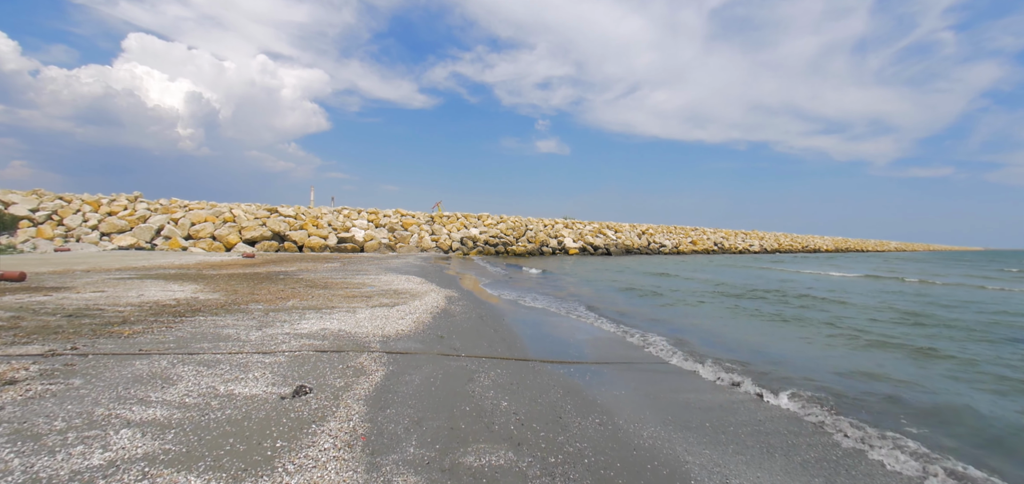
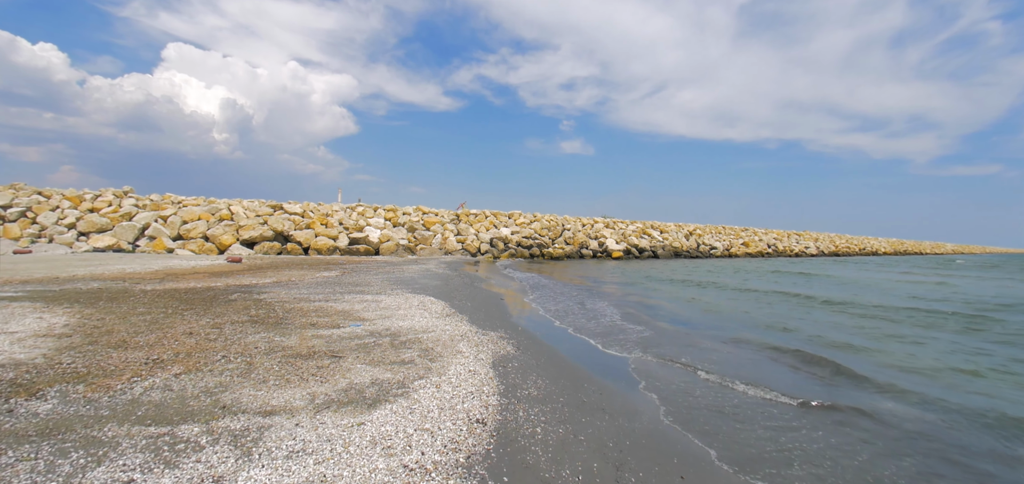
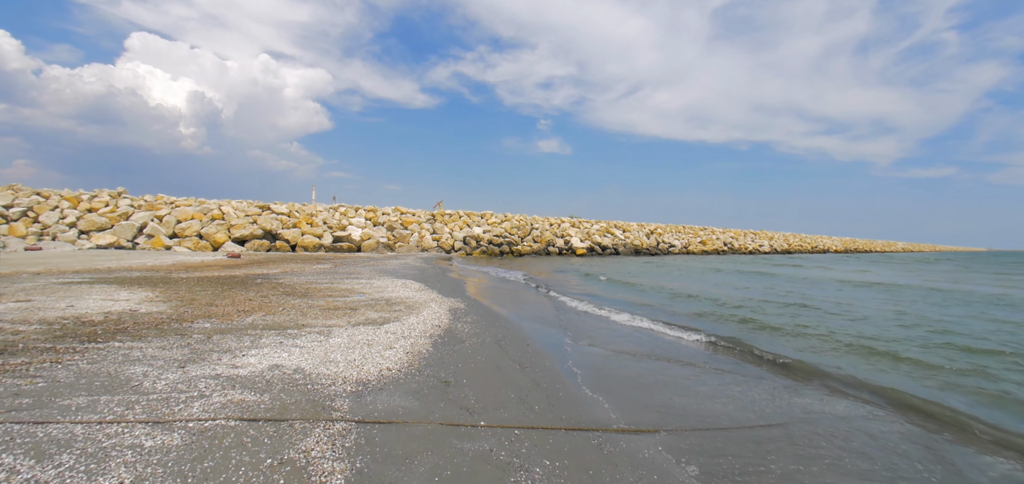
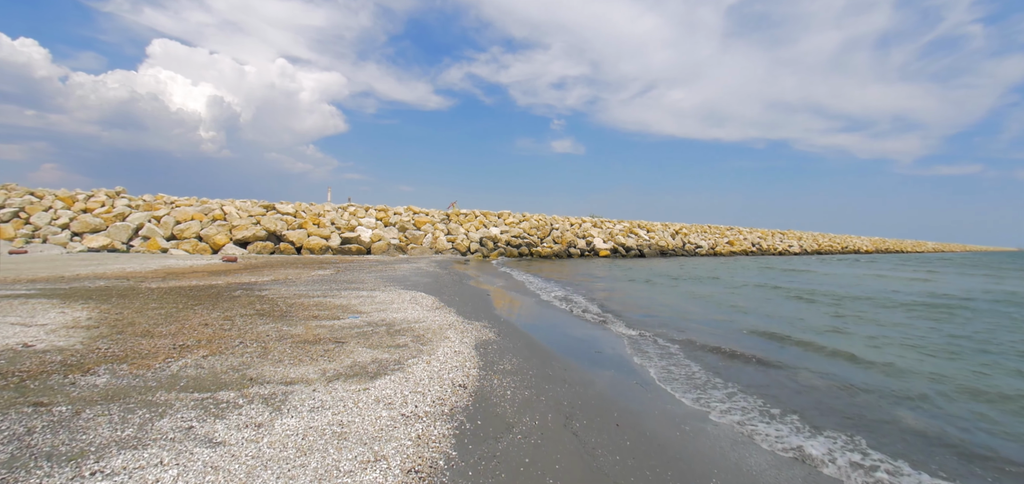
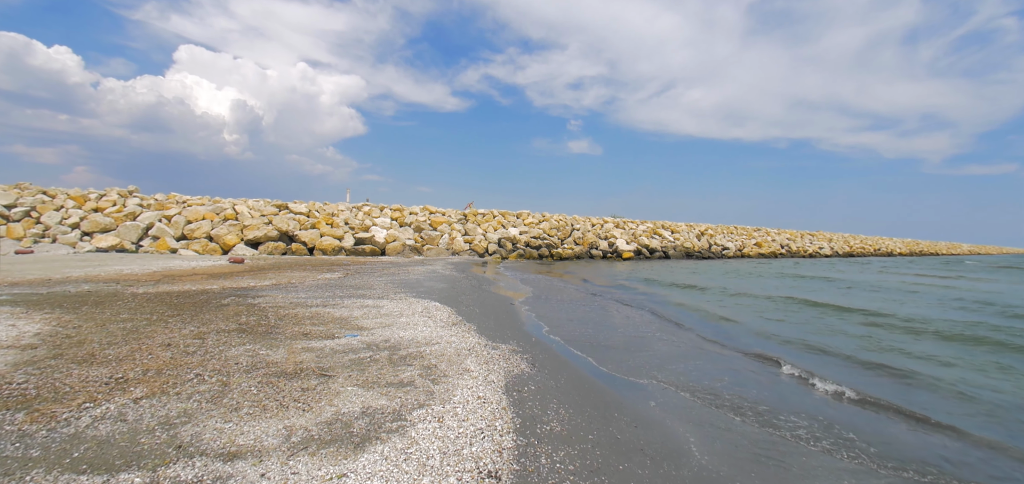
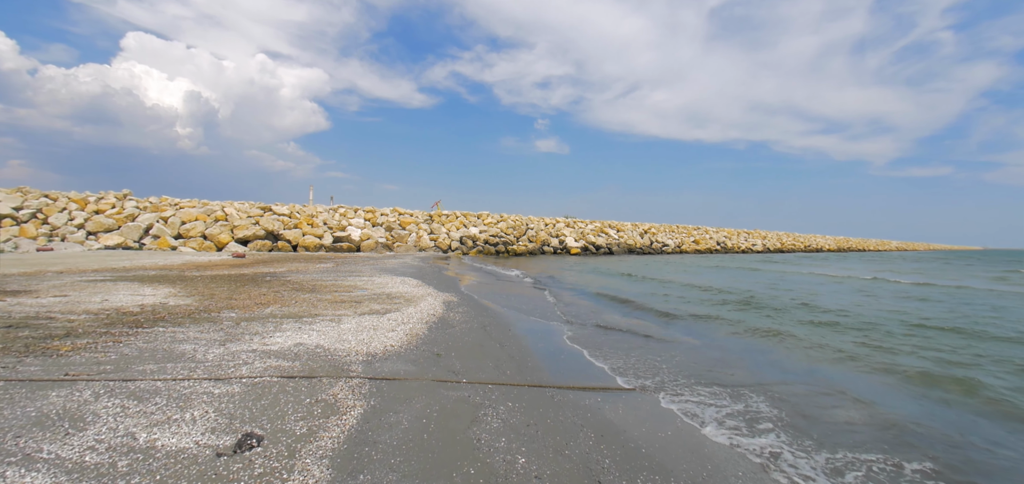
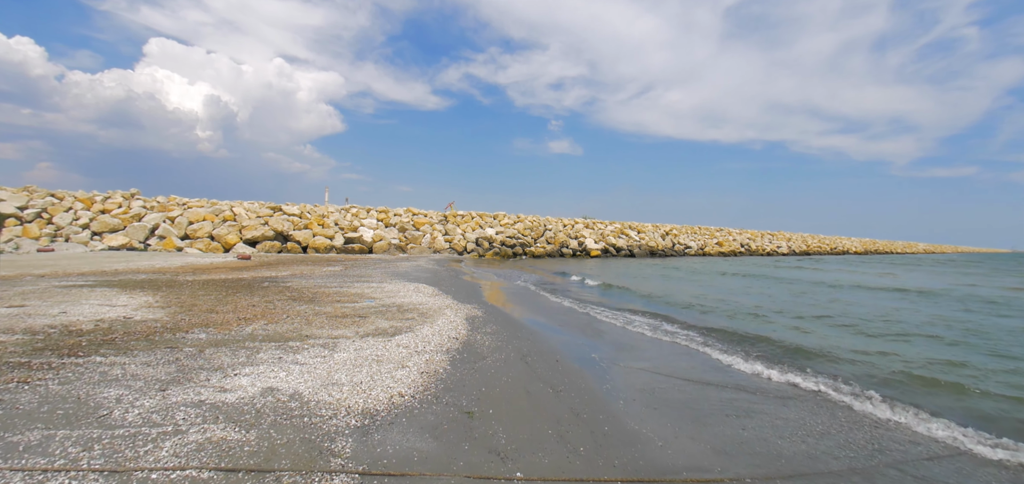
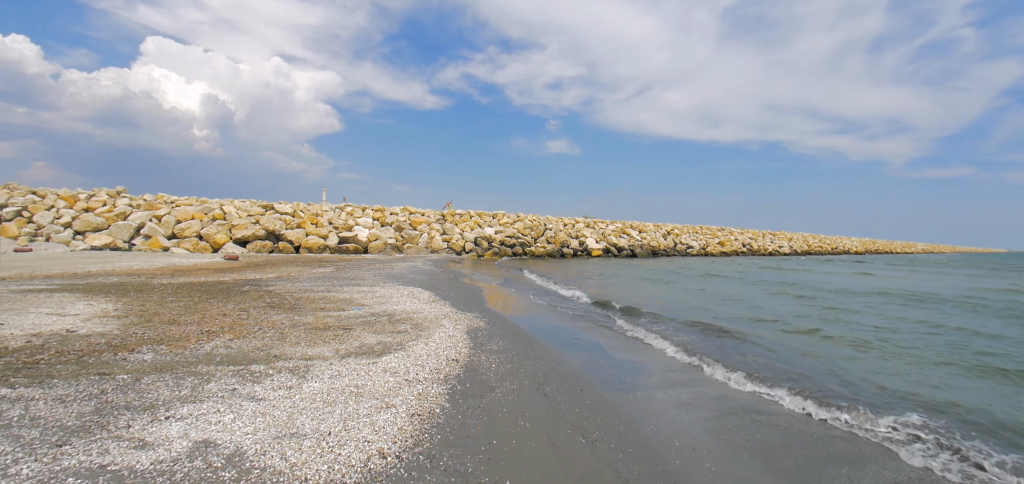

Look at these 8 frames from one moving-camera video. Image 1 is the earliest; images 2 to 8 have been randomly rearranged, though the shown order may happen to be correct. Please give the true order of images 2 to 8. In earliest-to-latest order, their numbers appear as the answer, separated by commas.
6, 3, 7, 8, 4, 2, 5
